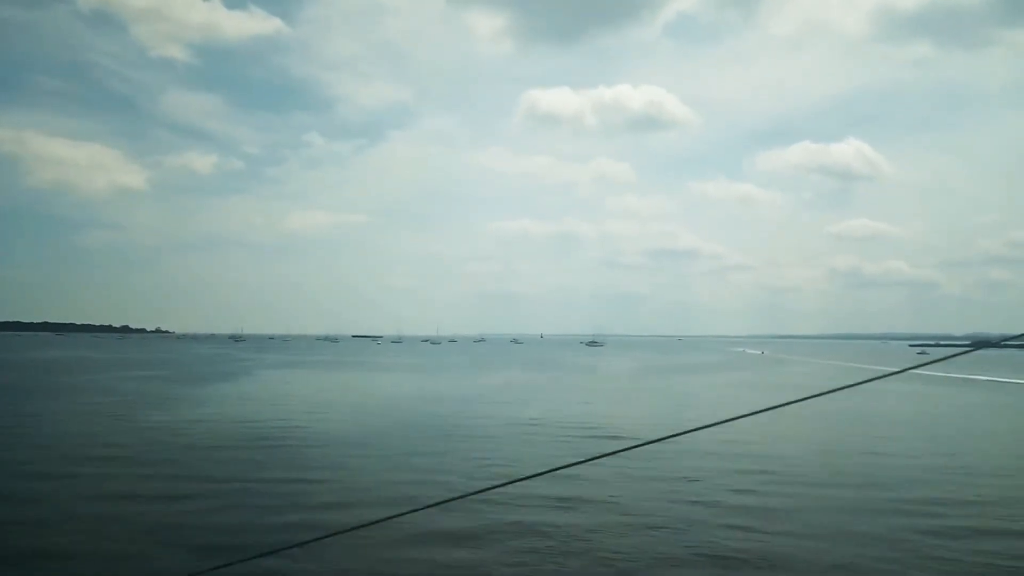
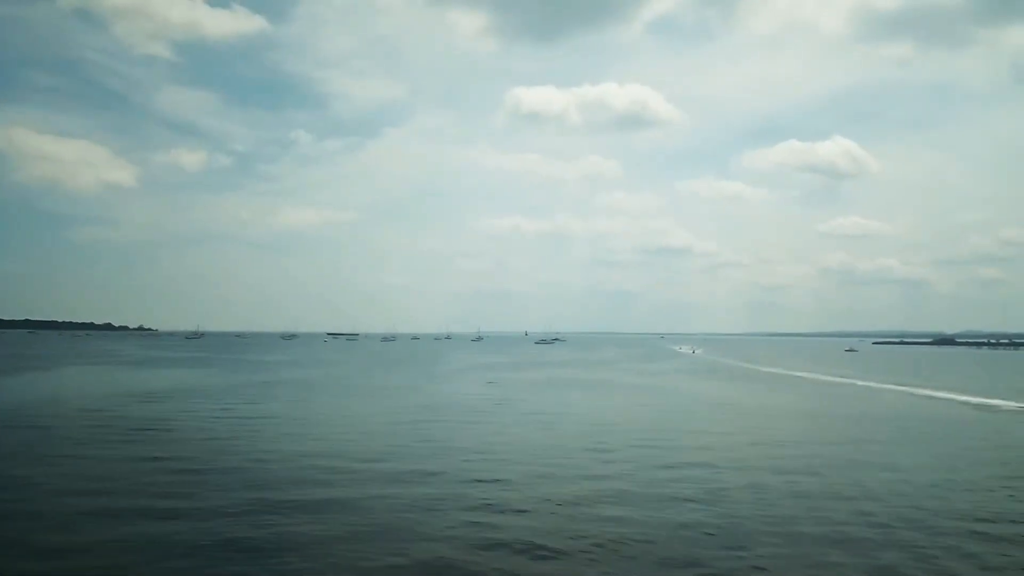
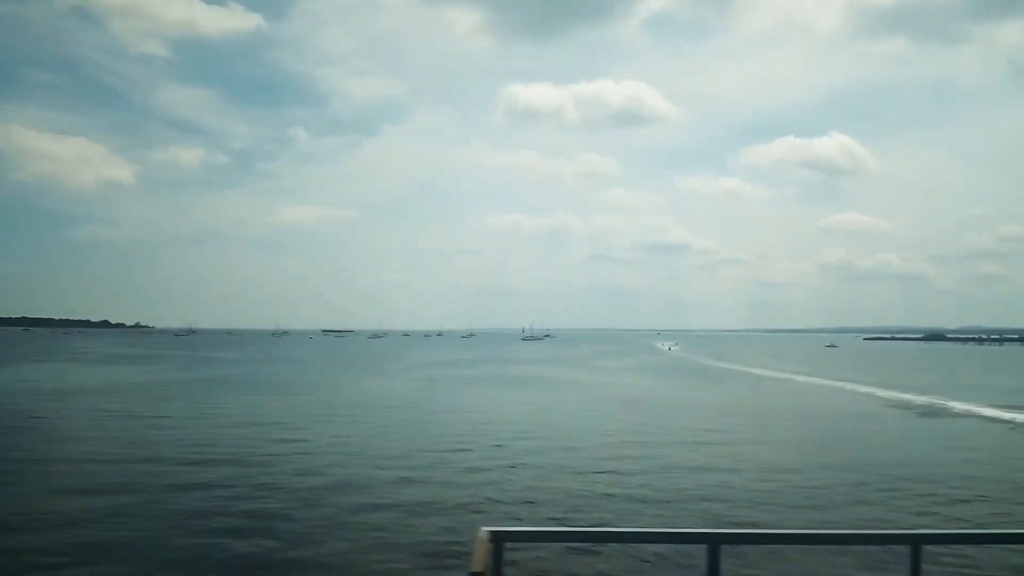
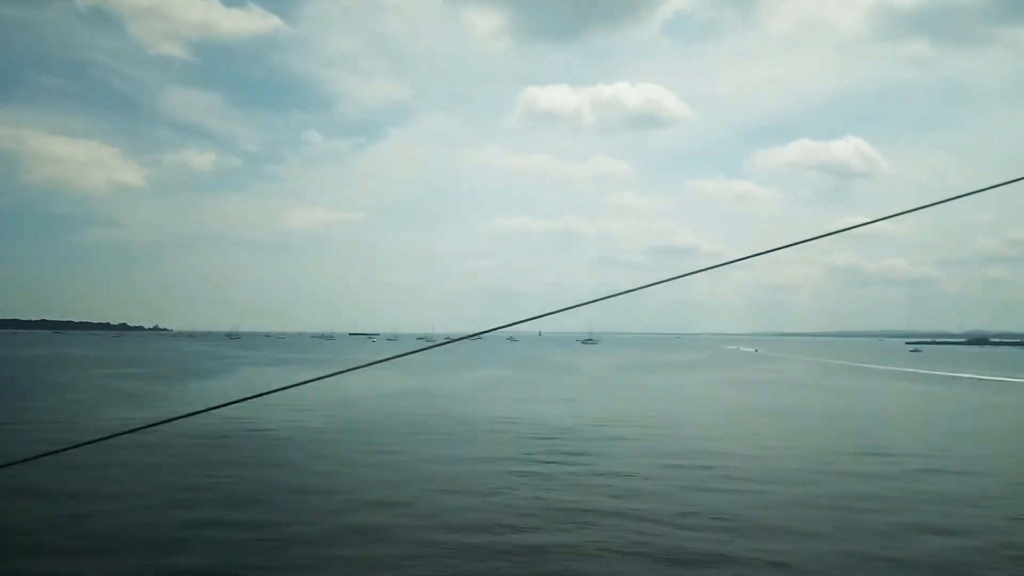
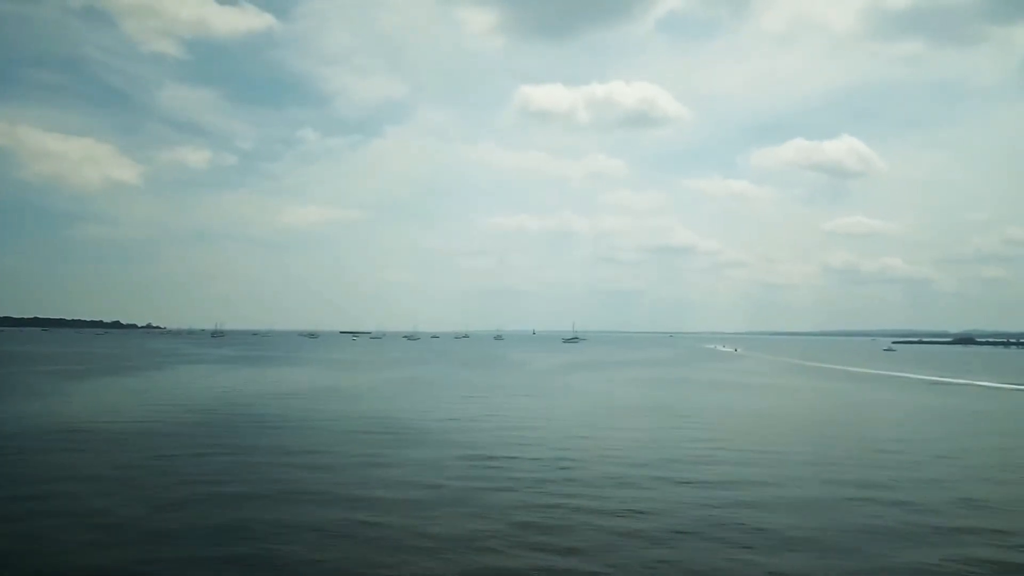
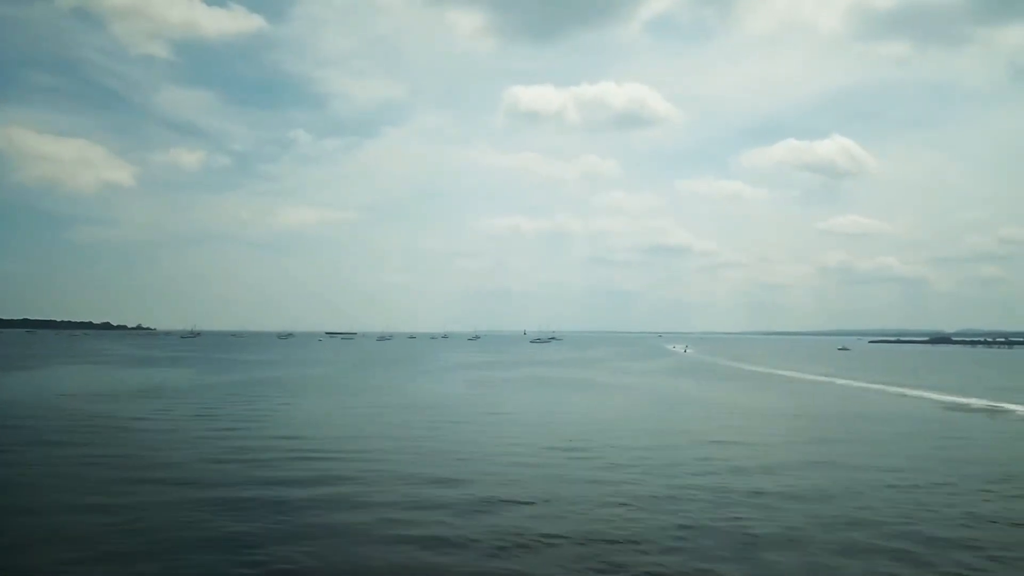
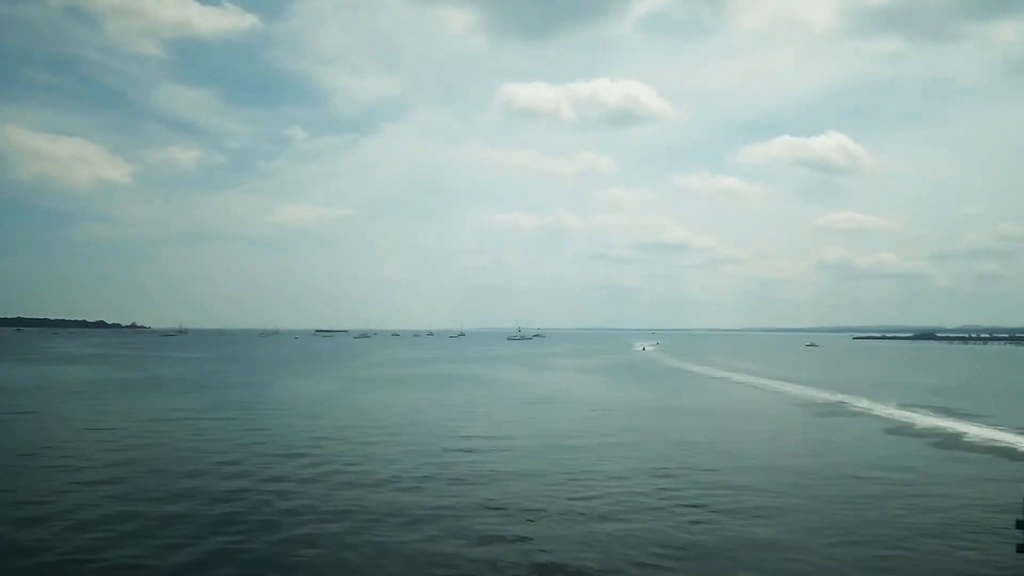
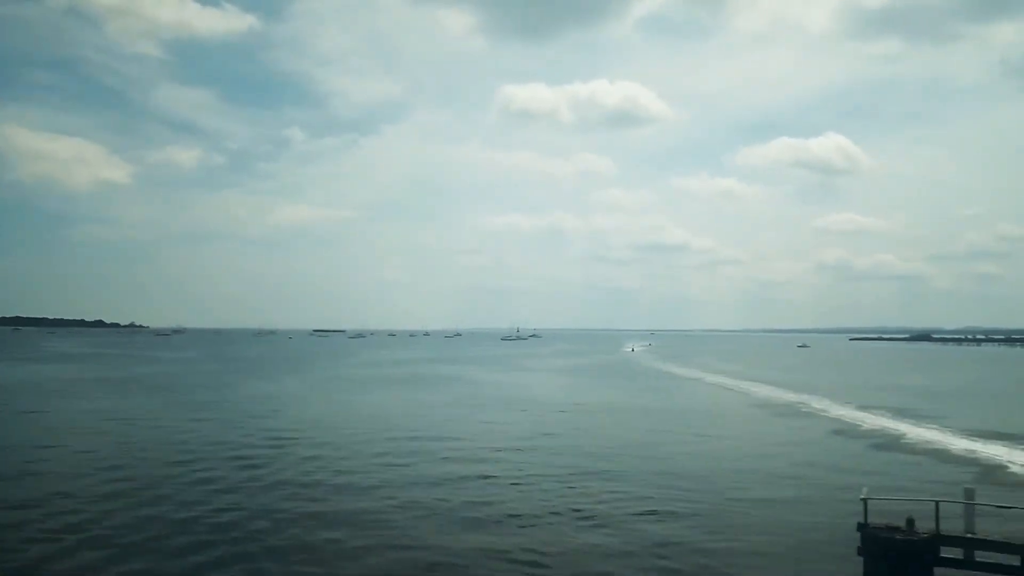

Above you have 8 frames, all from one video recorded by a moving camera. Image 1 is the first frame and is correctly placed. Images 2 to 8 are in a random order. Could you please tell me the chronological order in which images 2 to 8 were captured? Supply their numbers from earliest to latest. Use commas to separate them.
4, 5, 2, 6, 3, 7, 8
